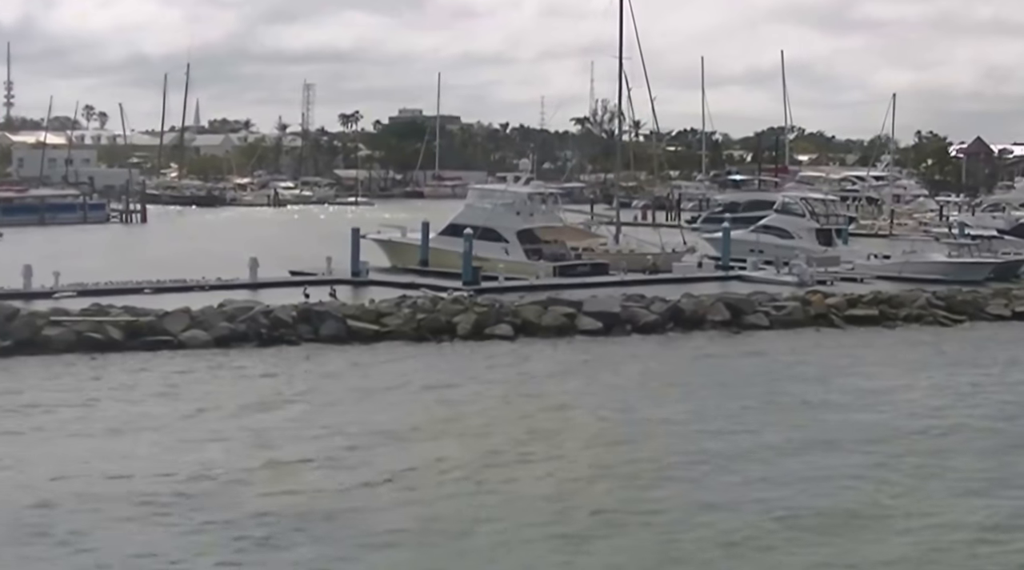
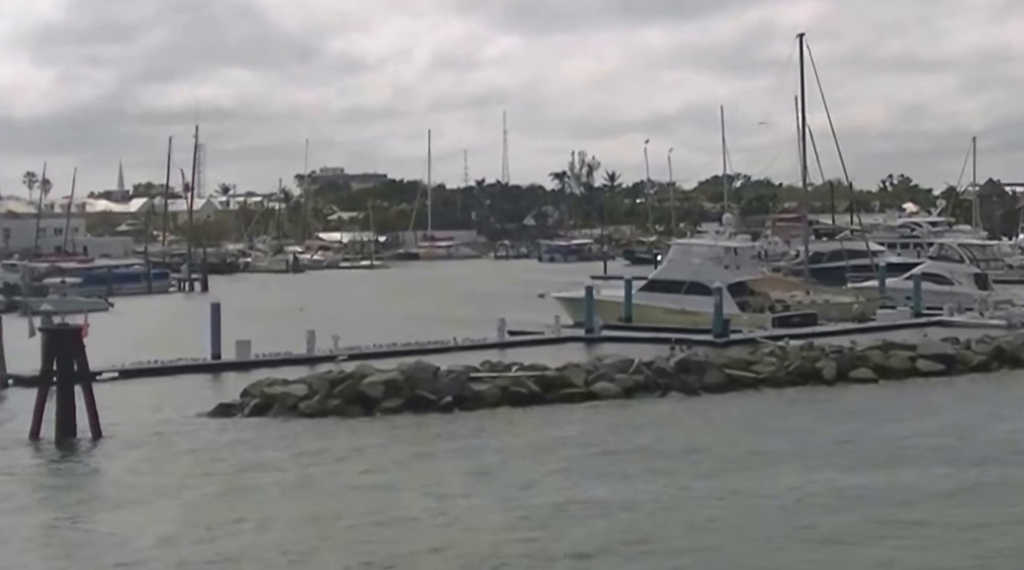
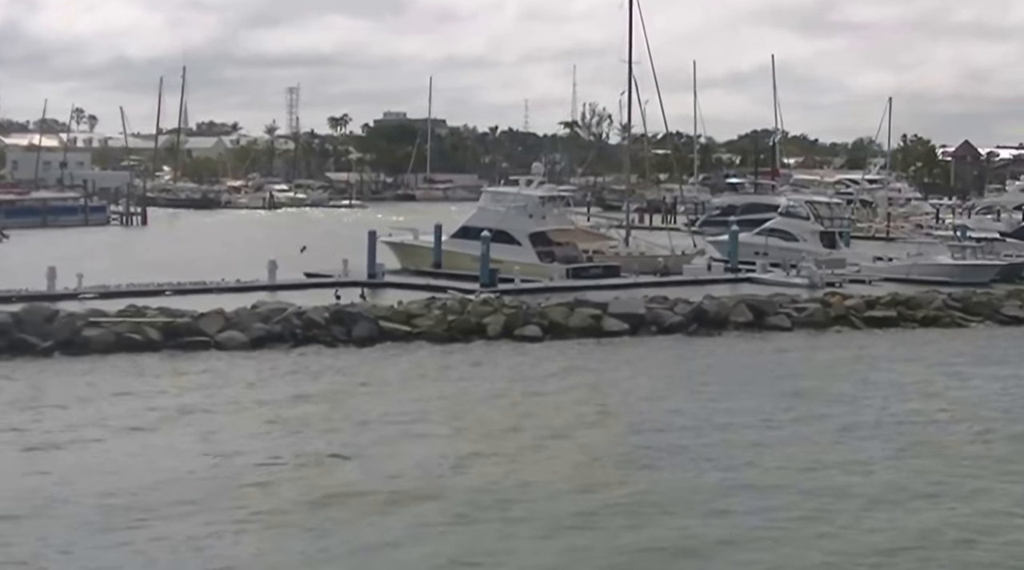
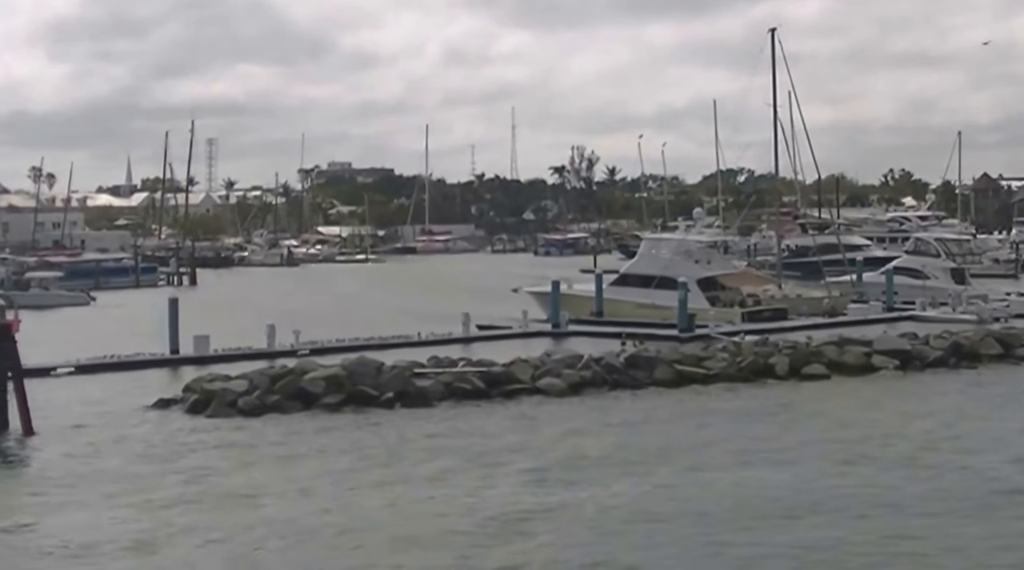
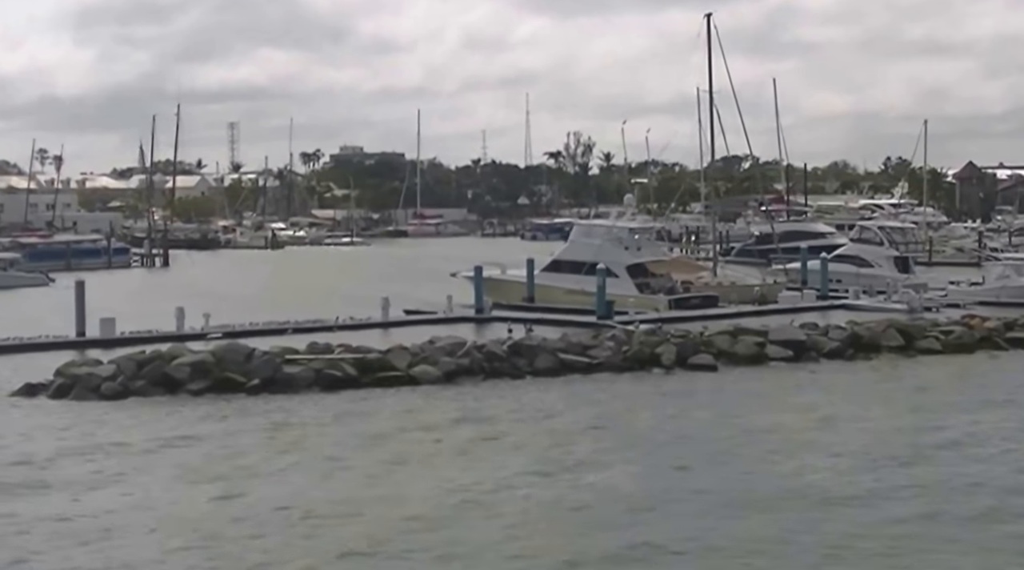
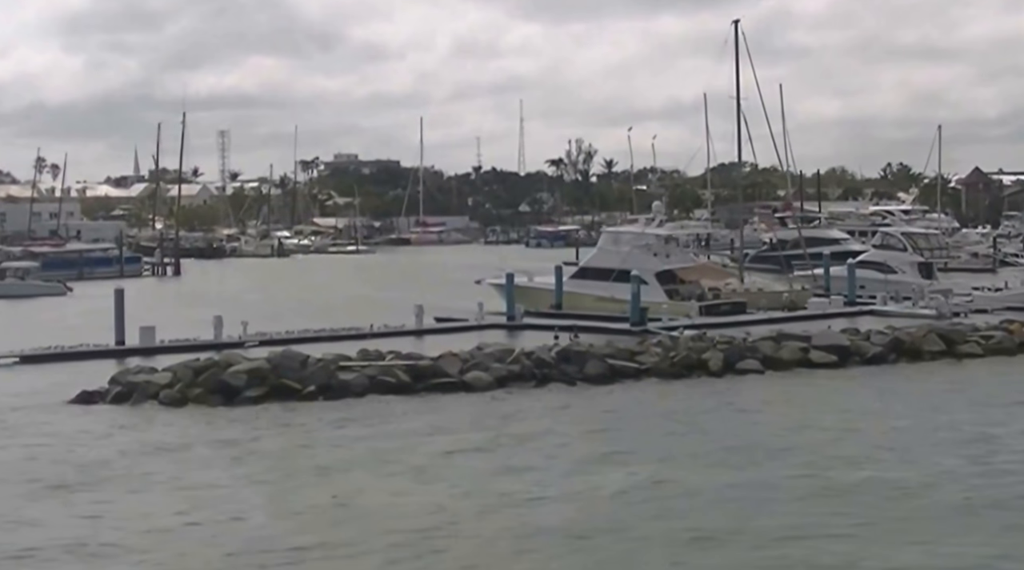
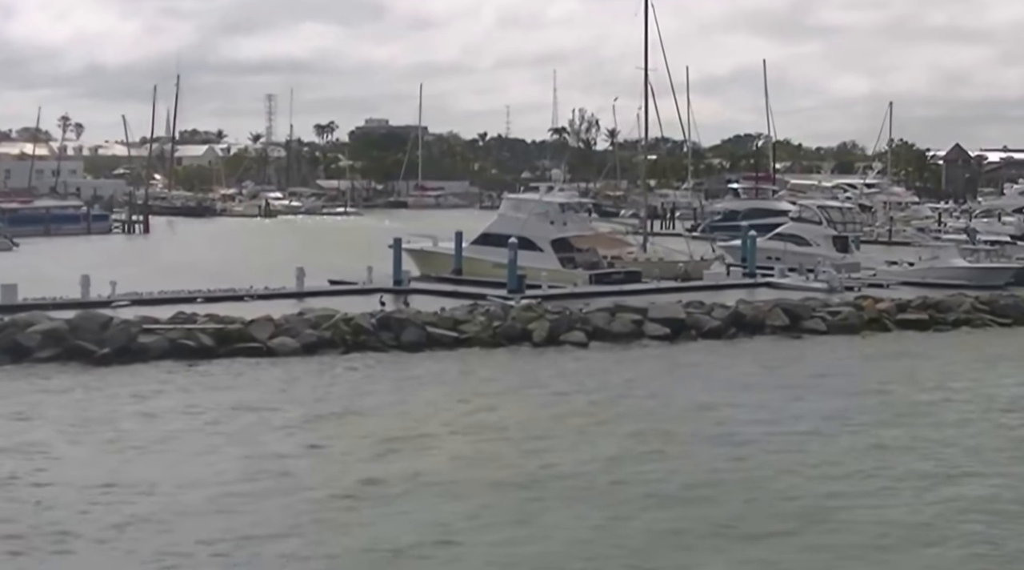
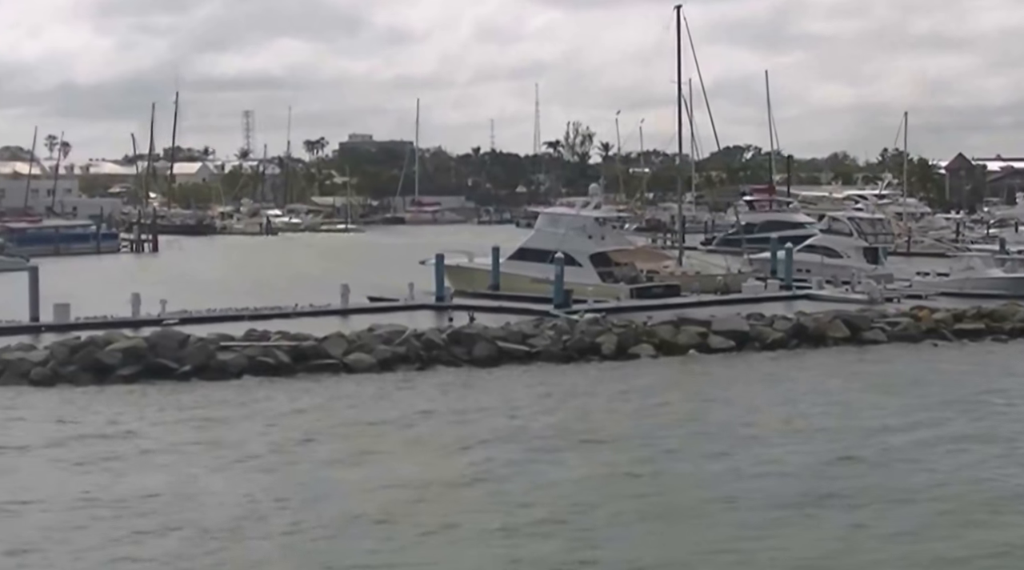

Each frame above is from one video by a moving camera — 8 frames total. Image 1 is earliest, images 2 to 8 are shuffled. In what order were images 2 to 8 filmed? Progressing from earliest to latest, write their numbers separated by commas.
3, 7, 8, 5, 6, 4, 2
